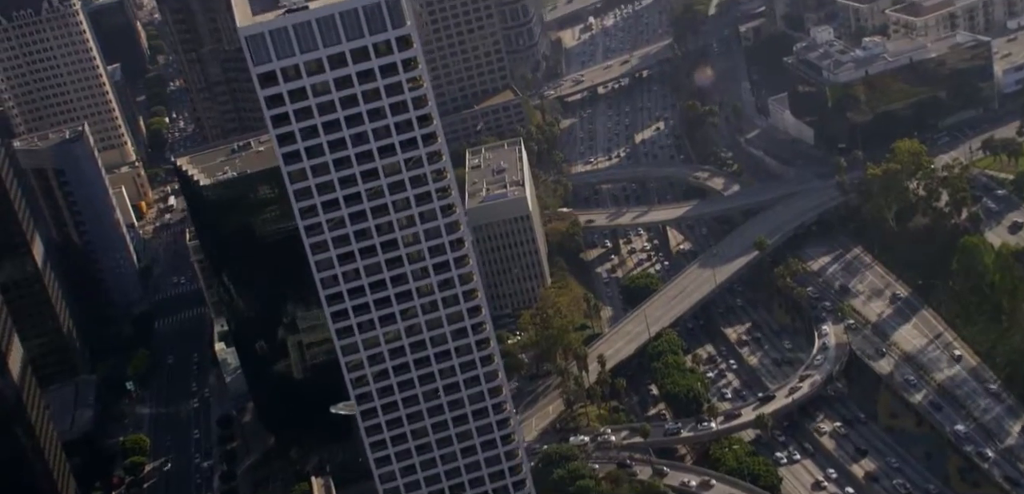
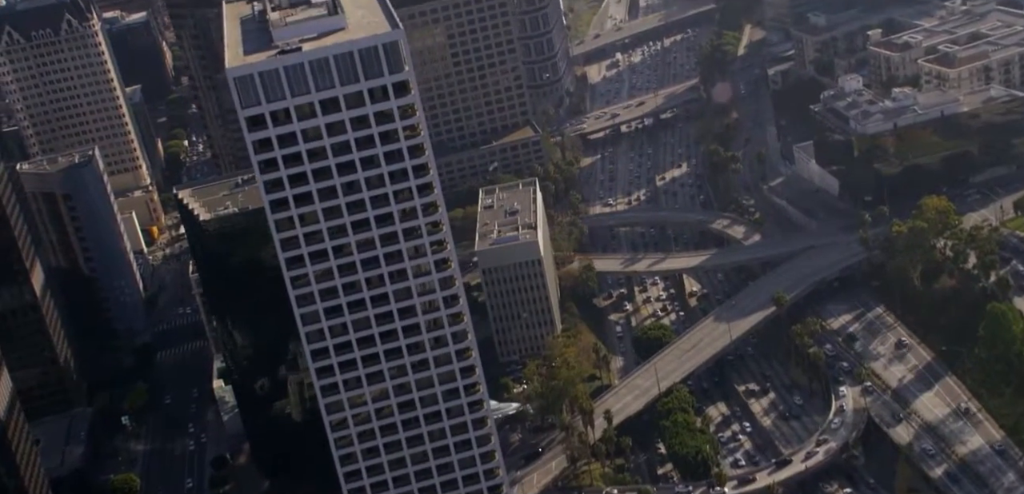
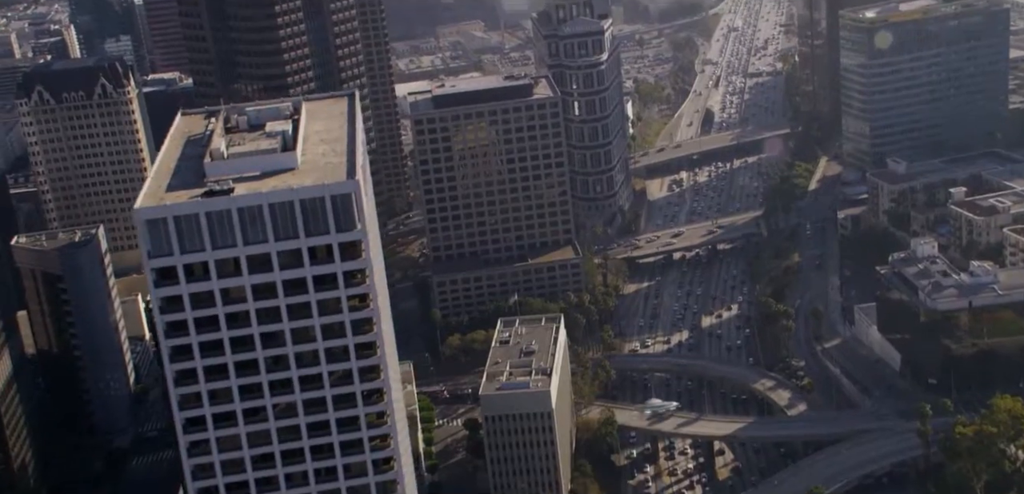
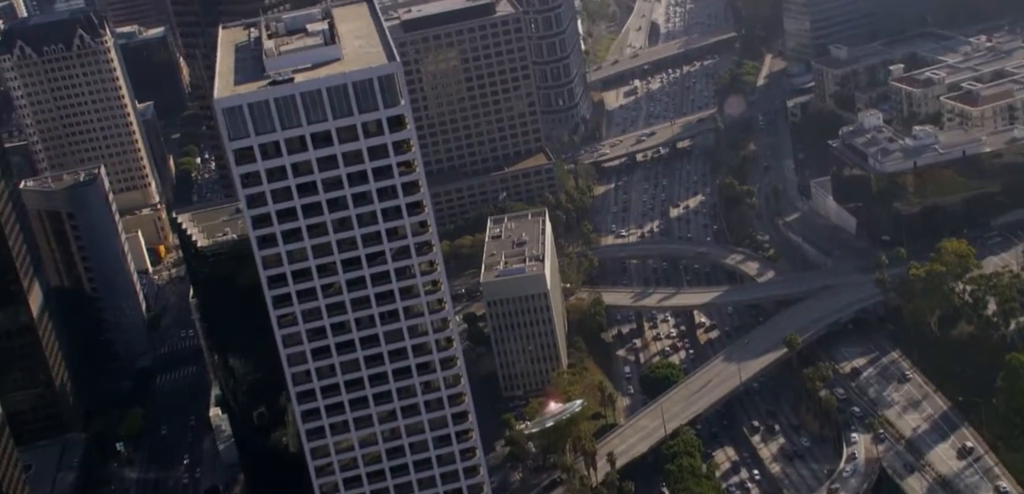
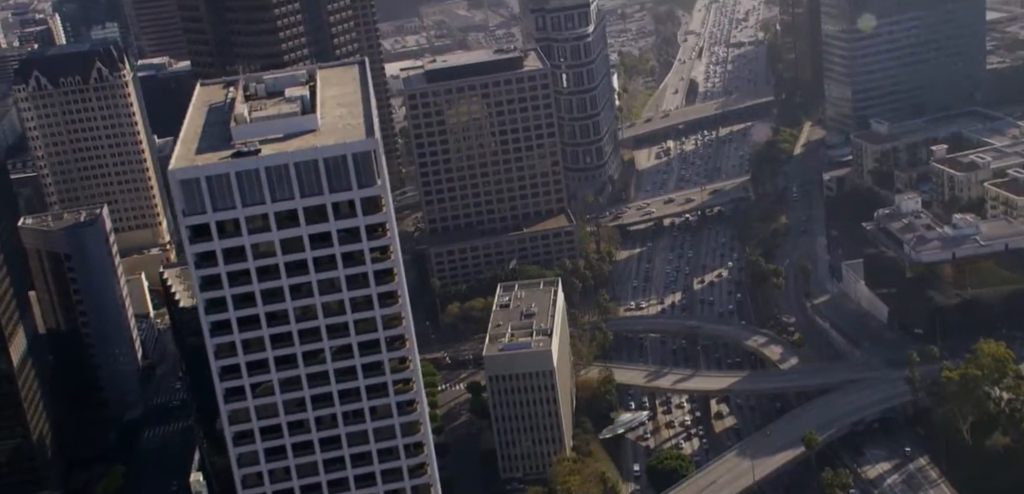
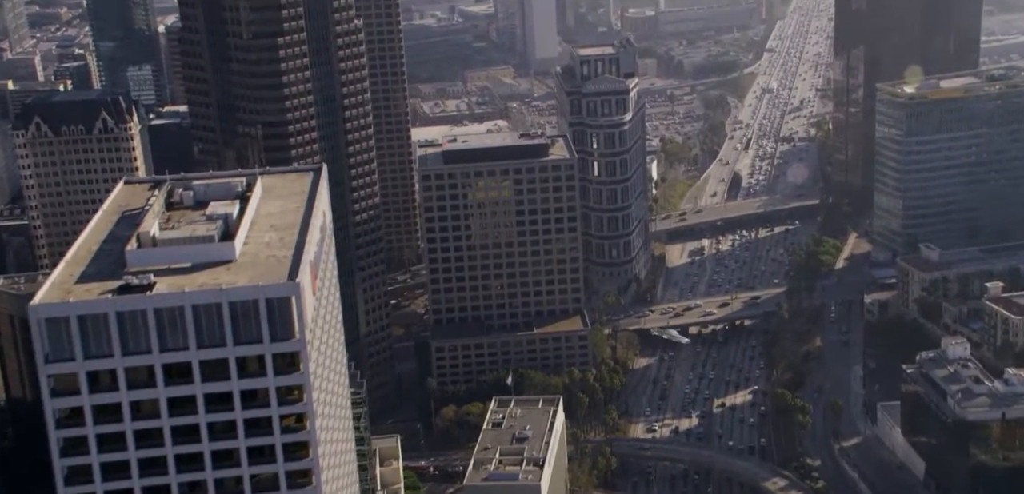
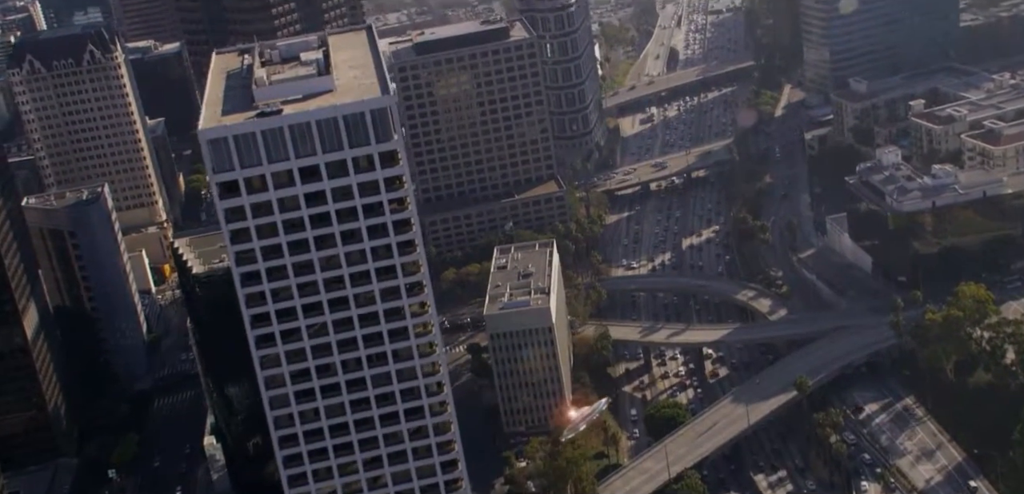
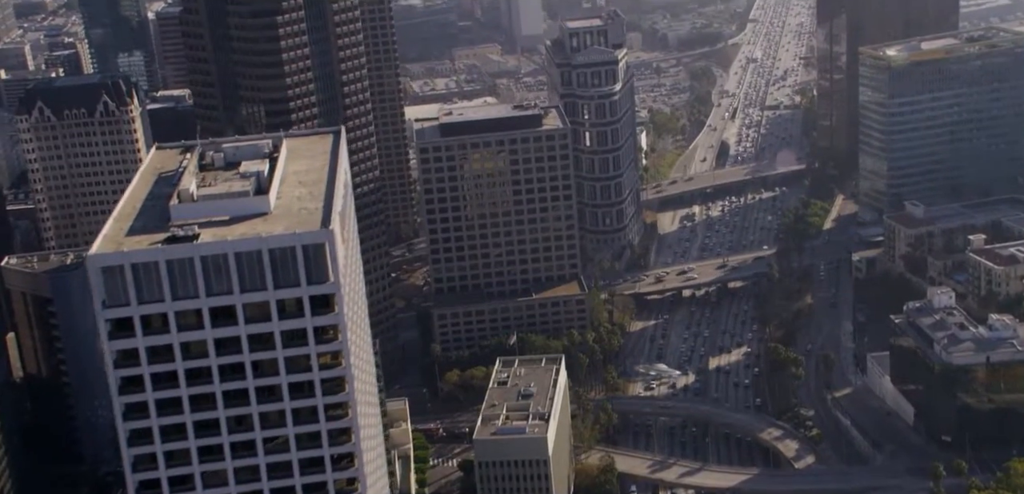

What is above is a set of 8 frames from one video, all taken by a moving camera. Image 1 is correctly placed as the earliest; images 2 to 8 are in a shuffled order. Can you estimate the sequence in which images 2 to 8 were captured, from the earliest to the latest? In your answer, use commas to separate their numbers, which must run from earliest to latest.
2, 4, 7, 5, 3, 8, 6
